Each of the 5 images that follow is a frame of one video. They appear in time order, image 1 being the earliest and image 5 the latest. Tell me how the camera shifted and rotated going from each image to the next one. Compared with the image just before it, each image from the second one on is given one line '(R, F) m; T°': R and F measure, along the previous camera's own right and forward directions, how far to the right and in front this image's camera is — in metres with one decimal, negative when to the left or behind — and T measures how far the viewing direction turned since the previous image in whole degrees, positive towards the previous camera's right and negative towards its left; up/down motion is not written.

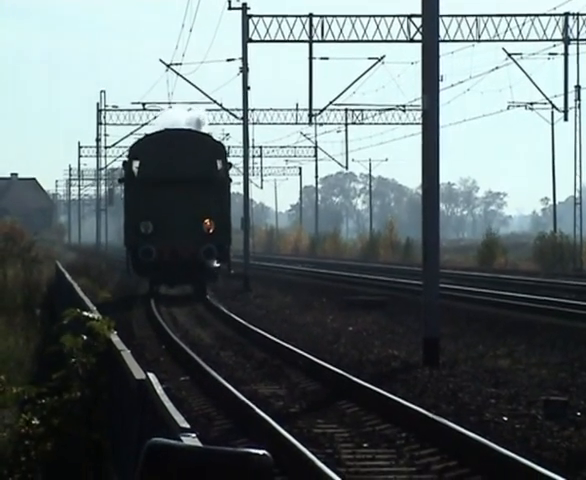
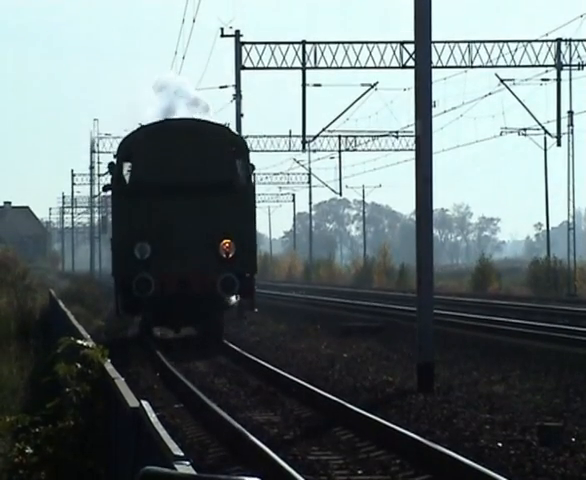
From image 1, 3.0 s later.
(0.0, 0.0) m; 0°
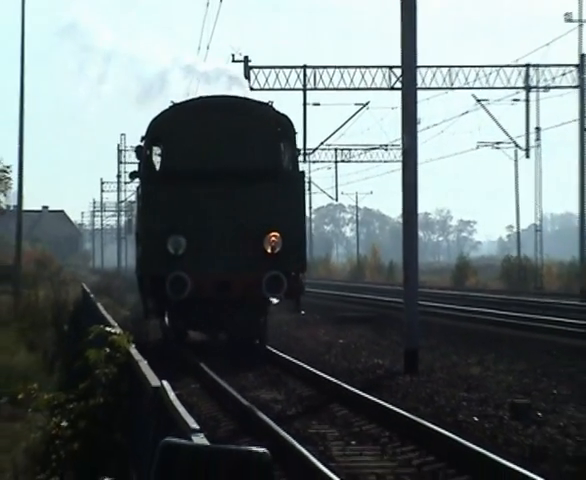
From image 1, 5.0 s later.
(+0.2, -2.0) m; -1°
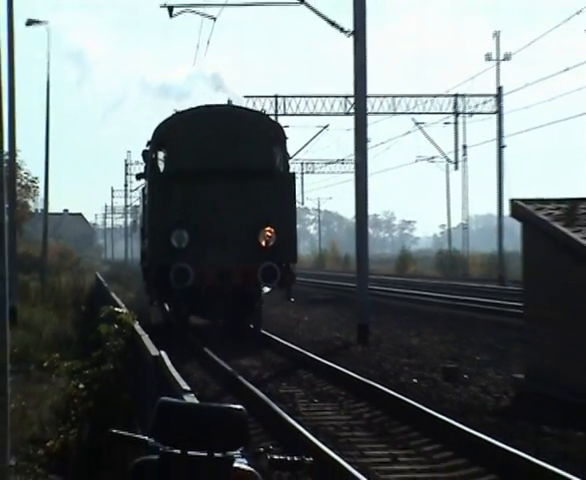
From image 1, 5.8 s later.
(+0.5, -3.7) m; 0°
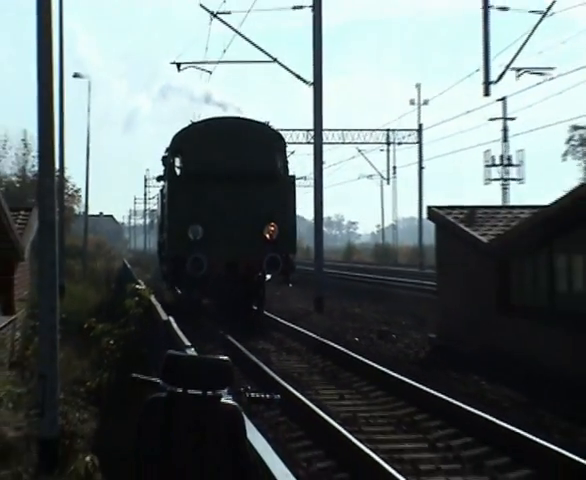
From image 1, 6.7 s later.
(+1.0, -7.0) m; -1°
